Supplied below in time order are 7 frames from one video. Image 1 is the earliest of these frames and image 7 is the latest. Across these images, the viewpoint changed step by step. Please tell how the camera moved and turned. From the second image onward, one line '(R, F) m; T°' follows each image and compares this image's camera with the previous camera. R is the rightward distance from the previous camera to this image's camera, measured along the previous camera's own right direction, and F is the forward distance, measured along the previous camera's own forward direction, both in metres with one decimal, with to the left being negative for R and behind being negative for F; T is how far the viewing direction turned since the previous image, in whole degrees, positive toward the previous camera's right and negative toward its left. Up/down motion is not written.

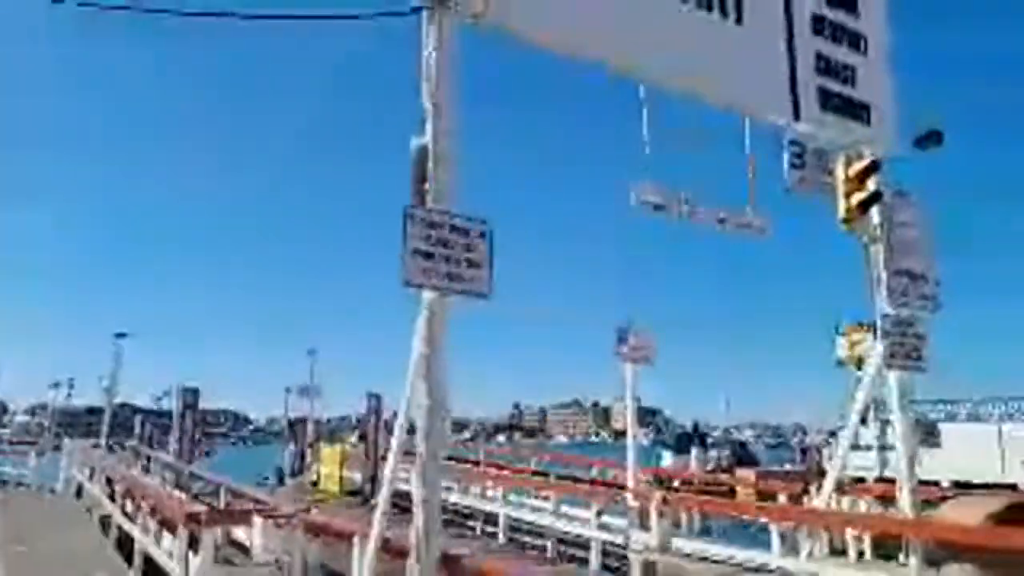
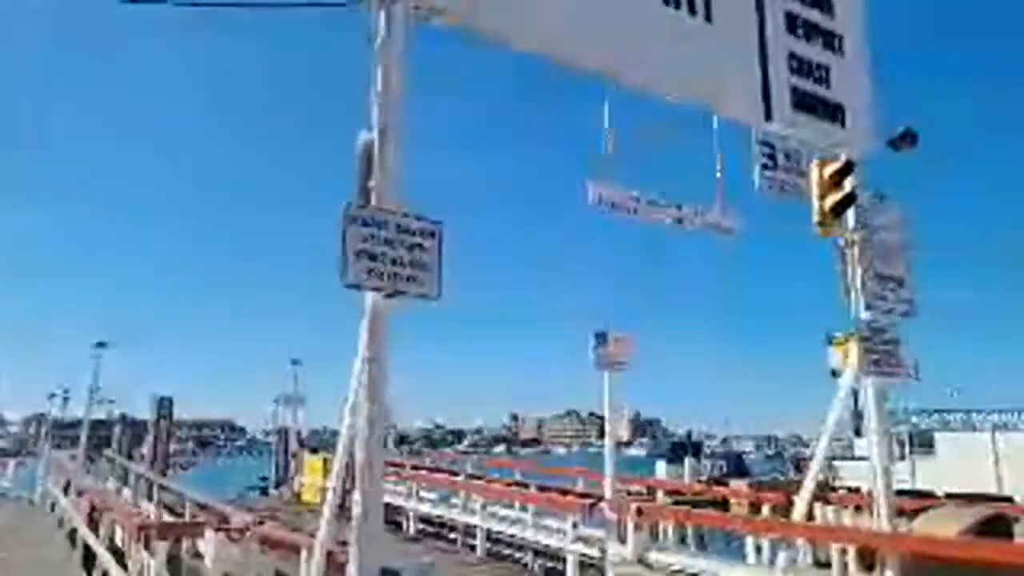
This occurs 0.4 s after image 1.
(+0.4, +0.2) m; 0°
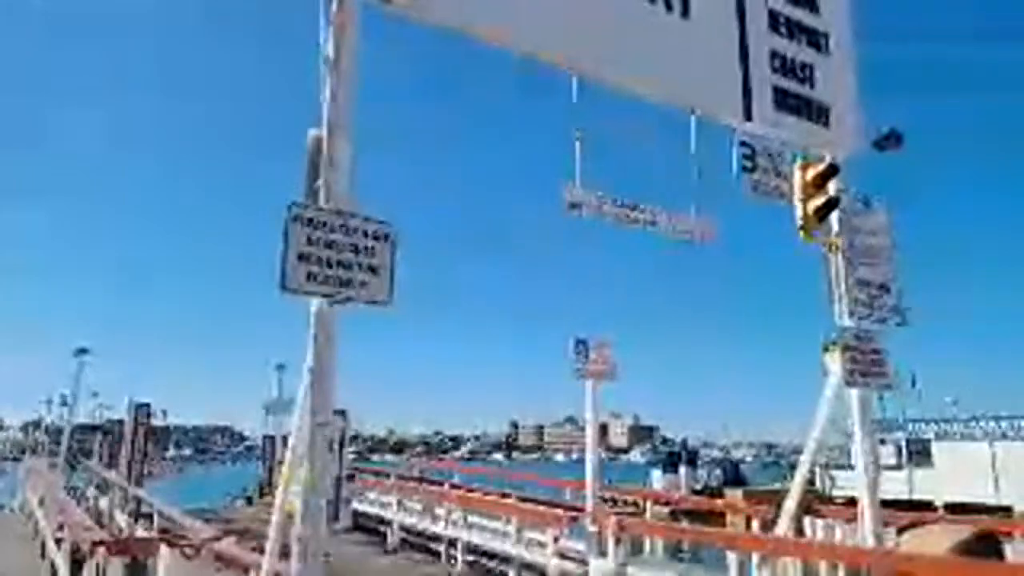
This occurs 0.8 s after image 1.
(+0.4, +0.3) m; 0°
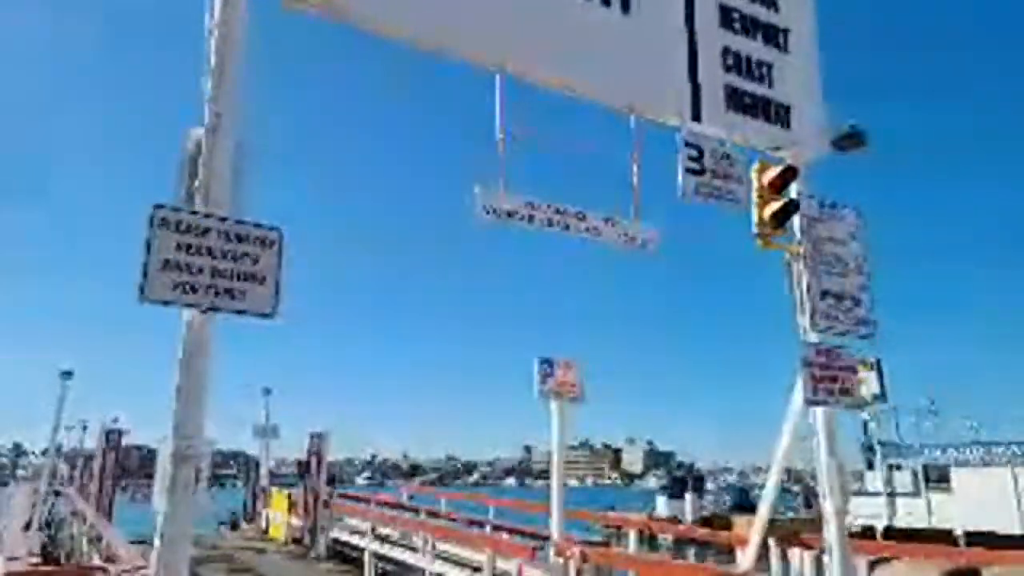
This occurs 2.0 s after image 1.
(+0.9, +0.5) m; -2°
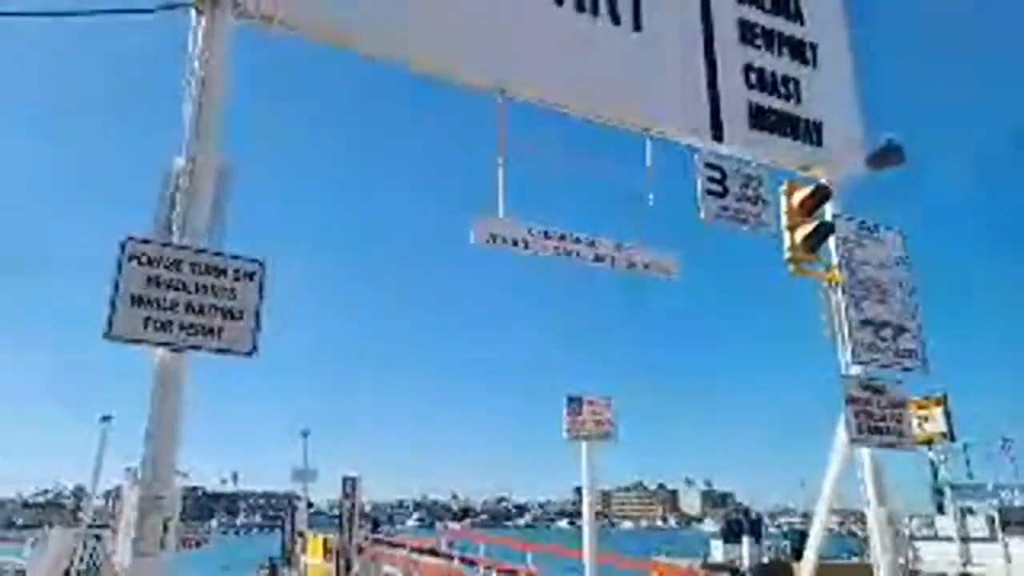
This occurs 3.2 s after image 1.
(+0.4, +0.4) m; -4°
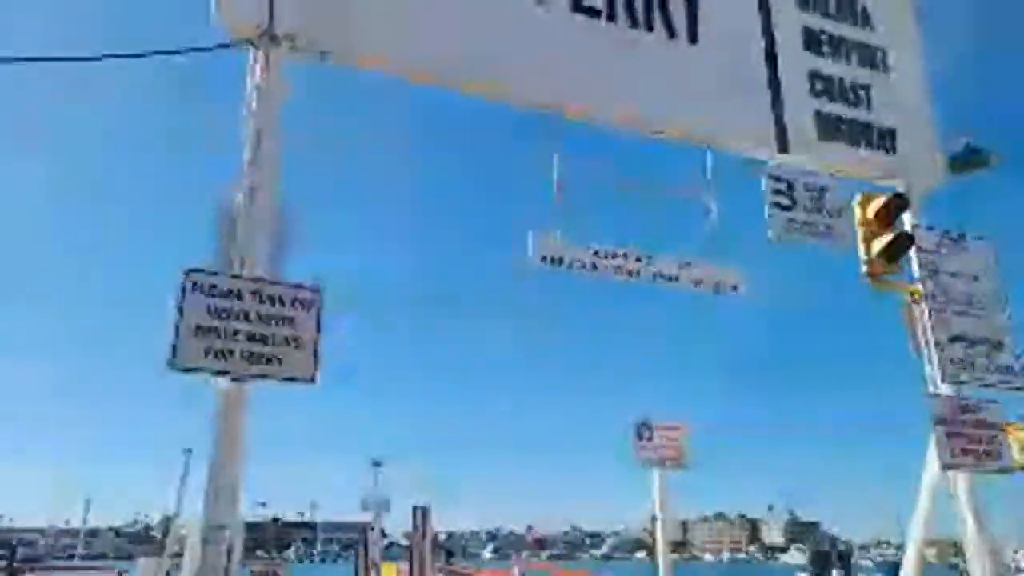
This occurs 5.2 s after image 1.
(+0.1, +0.1) m; -5°
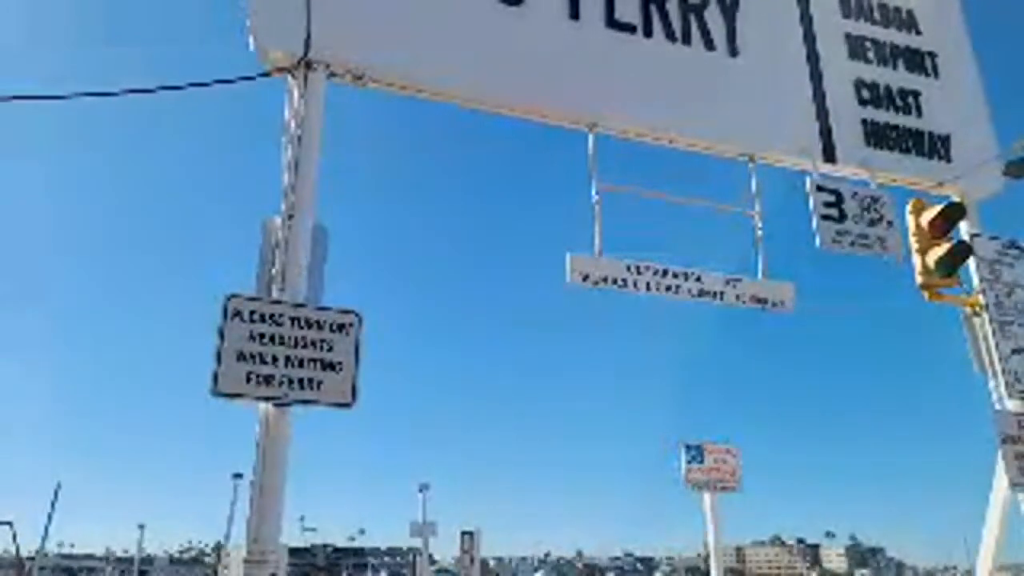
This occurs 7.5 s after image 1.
(0.0, +0.1) m; -3°
